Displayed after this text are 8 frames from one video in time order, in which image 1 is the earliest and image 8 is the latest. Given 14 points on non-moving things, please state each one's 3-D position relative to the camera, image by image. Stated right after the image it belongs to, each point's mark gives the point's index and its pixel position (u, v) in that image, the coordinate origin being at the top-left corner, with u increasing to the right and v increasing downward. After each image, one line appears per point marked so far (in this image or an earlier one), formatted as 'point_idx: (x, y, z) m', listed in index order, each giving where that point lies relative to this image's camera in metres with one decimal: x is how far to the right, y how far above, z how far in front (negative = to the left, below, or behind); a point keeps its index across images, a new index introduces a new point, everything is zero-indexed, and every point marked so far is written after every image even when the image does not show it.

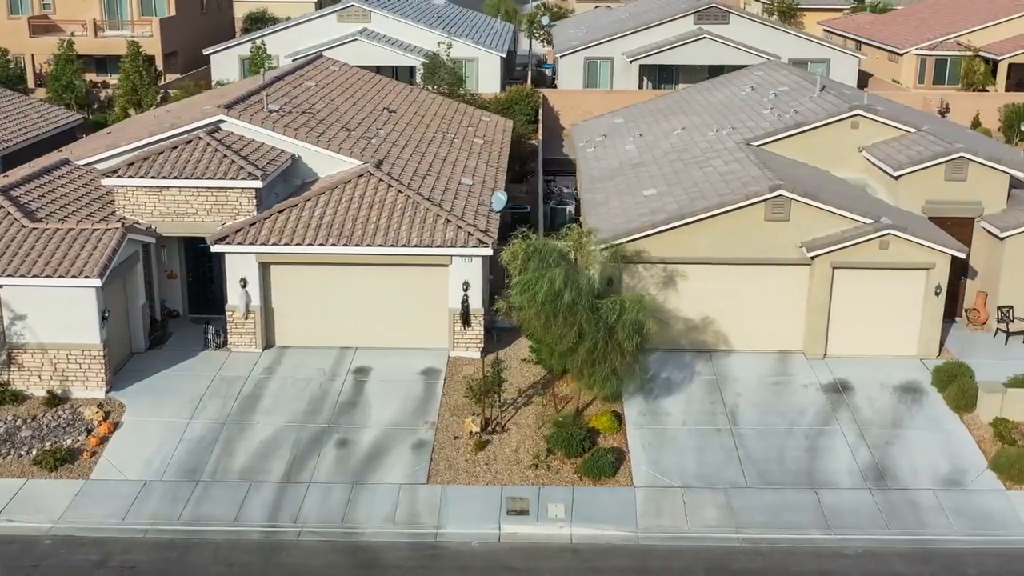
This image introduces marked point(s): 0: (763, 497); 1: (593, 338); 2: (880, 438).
0: (+4.2, -3.5, +18.3) m
1: (+1.4, -0.9, +18.6) m
2: (+6.7, -2.8, +20.0) m
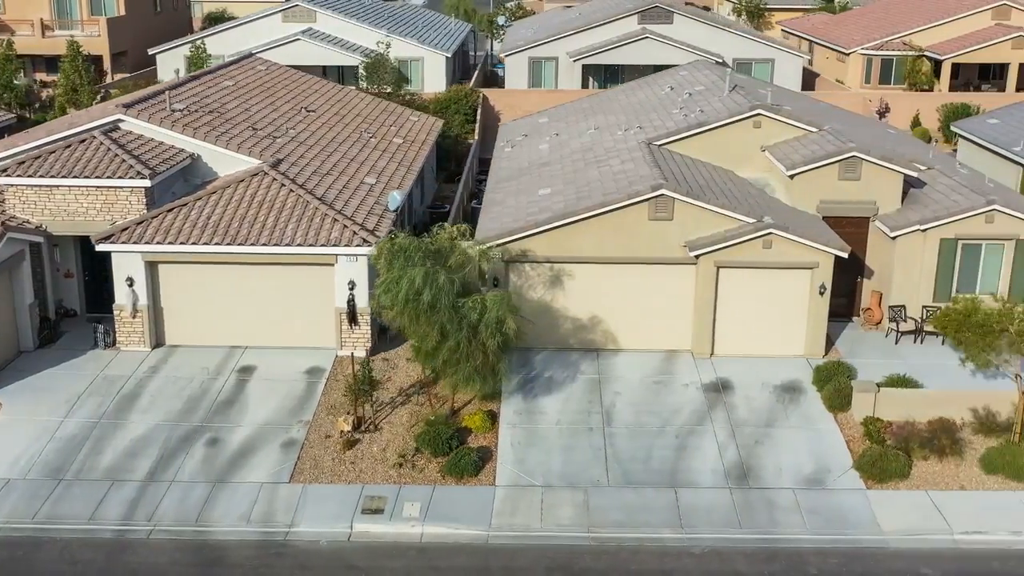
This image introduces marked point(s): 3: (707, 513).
0: (+1.8, -3.5, +18.3) m
1: (-1.0, -0.8, +18.6) m
2: (+4.3, -2.7, +20.0) m
3: (+3.2, -3.7, +17.9) m
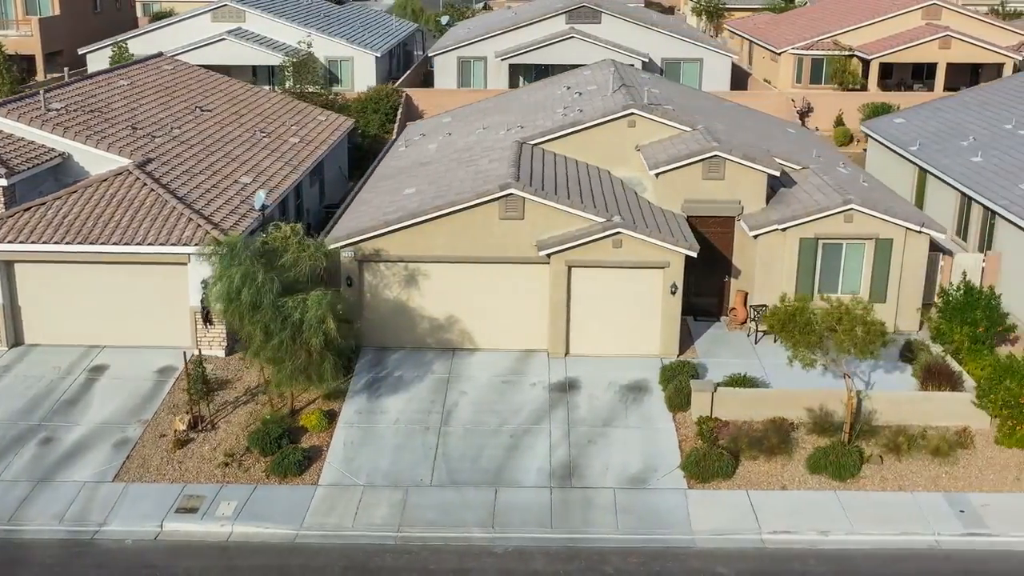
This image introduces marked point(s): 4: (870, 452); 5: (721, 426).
0: (-1.2, -3.5, +18.3) m
1: (-4.0, -0.8, +18.6) m
2: (+1.3, -2.7, +19.9) m
3: (+0.1, -3.7, +17.8) m
4: (+6.3, -2.9, +19.3) m
5: (+3.8, -2.5, +20.0) m
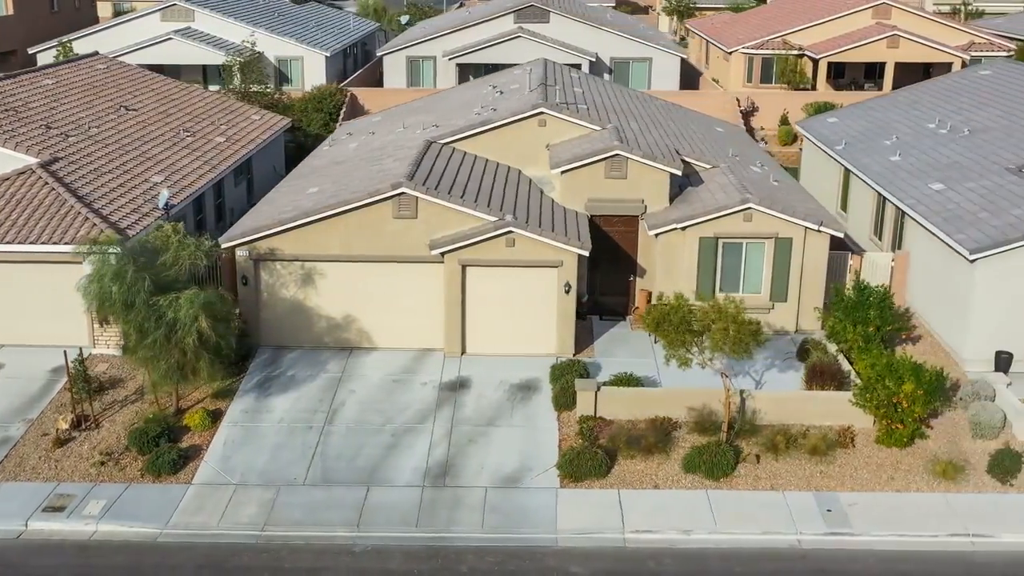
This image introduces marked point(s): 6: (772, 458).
0: (-3.4, -3.5, +18.3) m
1: (-6.1, -0.8, +18.6) m
2: (-0.8, -2.7, +19.9) m
3: (-2.0, -3.7, +17.8) m
4: (+4.1, -2.9, +19.3) m
5: (+1.6, -2.5, +20.0) m
6: (+4.5, -3.0, +19.1) m
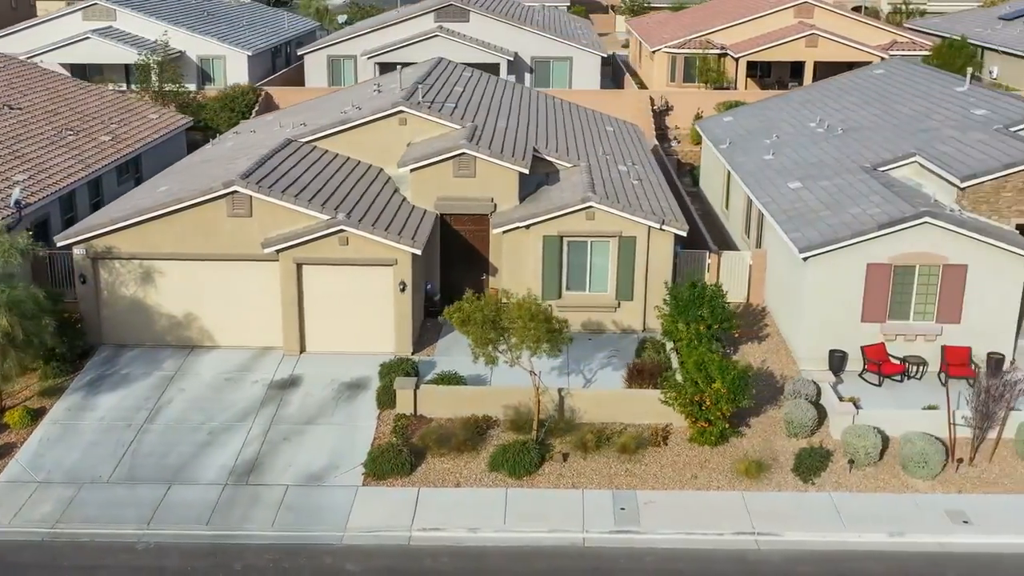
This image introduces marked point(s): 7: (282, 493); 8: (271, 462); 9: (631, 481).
0: (-6.7, -3.4, +18.3) m
1: (-9.5, -0.8, +18.6) m
2: (-4.2, -2.7, +19.9) m
3: (-5.4, -3.6, +17.9) m
4: (+0.8, -2.9, +19.3) m
5: (-1.7, -2.5, +20.0) m
6: (+1.2, -3.0, +19.1) m
7: (-3.9, -3.4, +18.3) m
8: (-4.2, -3.1, +19.1) m
9: (+2.0, -3.3, +18.6) m
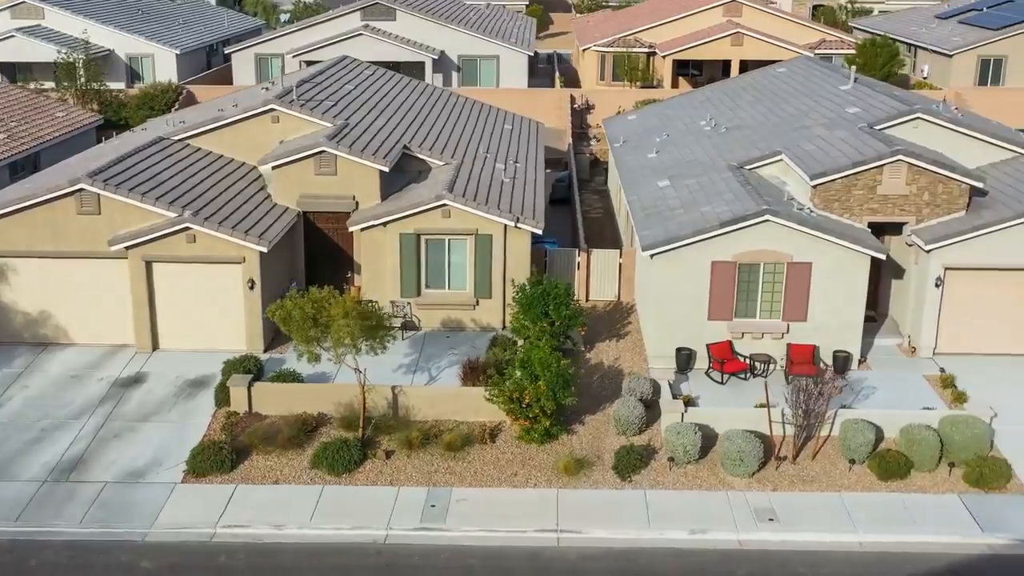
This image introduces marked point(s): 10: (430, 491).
0: (-9.8, -3.4, +18.3) m
1: (-12.6, -0.7, +18.7) m
2: (-7.3, -2.6, +20.0) m
3: (-8.5, -3.6, +17.9) m
4: (-2.3, -2.8, +19.3) m
5: (-4.8, -2.4, +20.0) m
6: (-1.9, -2.9, +19.2) m
7: (-7.0, -3.4, +18.4) m
8: (-7.3, -3.0, +19.2) m
9: (-1.1, -3.2, +18.6) m
10: (-1.4, -3.4, +18.2) m
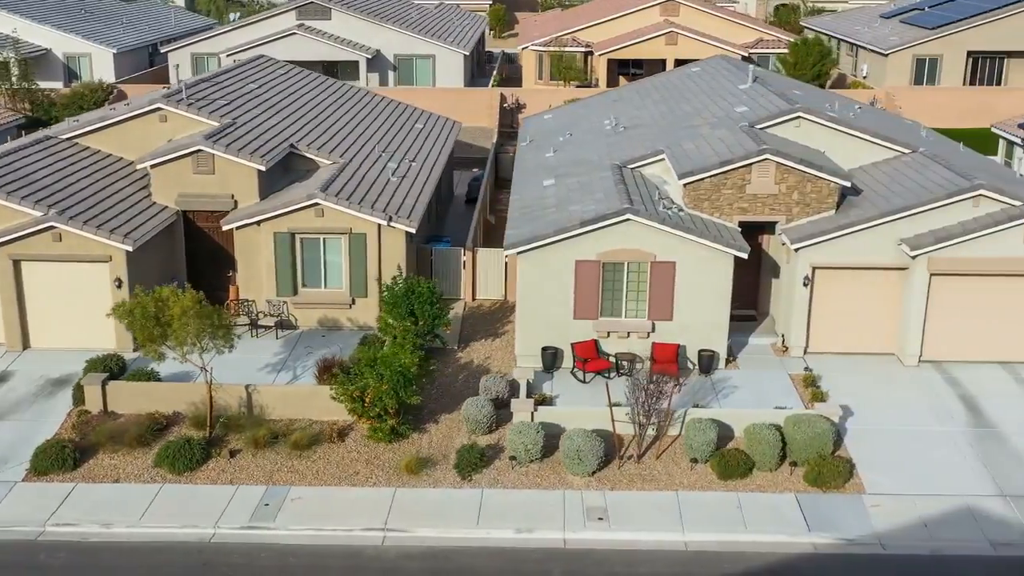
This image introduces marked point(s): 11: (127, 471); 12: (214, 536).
0: (-12.5, -3.4, +18.4) m
1: (-15.3, -0.7, +18.7) m
2: (-10.0, -2.6, +20.0) m
3: (-11.2, -3.5, +17.9) m
4: (-5.0, -2.8, +19.3) m
5: (-7.5, -2.4, +20.0) m
6: (-4.6, -2.9, +19.2) m
7: (-9.7, -3.4, +18.4) m
8: (-10.0, -3.0, +19.2) m
9: (-3.8, -3.2, +18.6) m
10: (-4.1, -3.4, +18.2) m
11: (-6.6, -3.1, +18.7) m
12: (-4.7, -3.9, +17.1) m
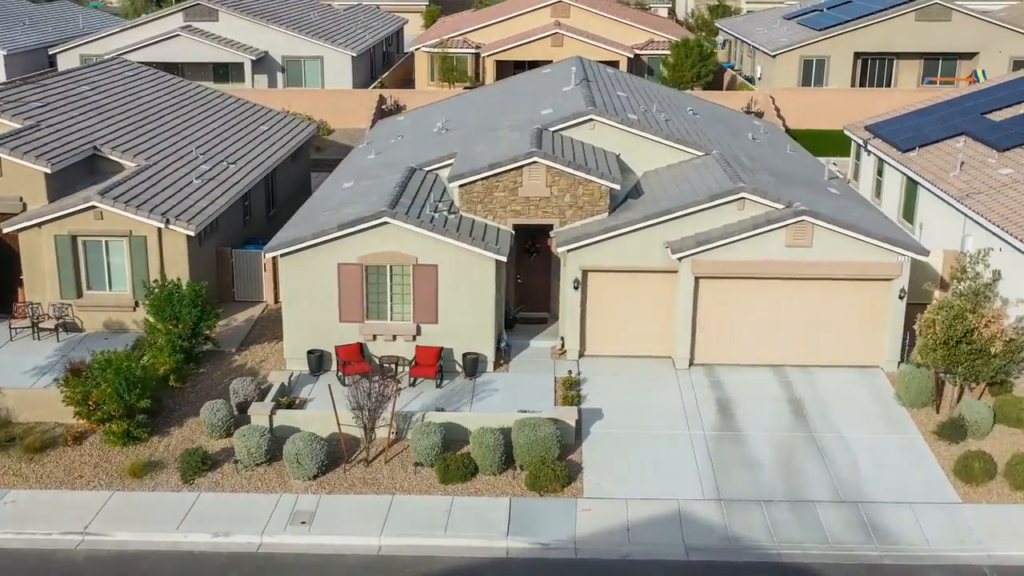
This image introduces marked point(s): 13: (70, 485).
0: (-17.3, -3.4, +18.4) m
1: (-20.1, -0.7, +18.7) m
2: (-14.7, -2.7, +20.0) m
3: (-15.9, -3.6, +17.9) m
4: (-9.8, -2.9, +19.3) m
5: (-12.3, -2.5, +20.0) m
6: (-9.4, -3.0, +19.2) m
7: (-14.4, -3.4, +18.4) m
8: (-14.8, -3.0, +19.2) m
9: (-8.5, -3.3, +18.6) m
10: (-8.8, -3.4, +18.2) m
11: (-11.4, -3.2, +18.7) m
12: (-9.4, -3.9, +17.1) m
13: (-7.5, -3.4, +18.5) m
